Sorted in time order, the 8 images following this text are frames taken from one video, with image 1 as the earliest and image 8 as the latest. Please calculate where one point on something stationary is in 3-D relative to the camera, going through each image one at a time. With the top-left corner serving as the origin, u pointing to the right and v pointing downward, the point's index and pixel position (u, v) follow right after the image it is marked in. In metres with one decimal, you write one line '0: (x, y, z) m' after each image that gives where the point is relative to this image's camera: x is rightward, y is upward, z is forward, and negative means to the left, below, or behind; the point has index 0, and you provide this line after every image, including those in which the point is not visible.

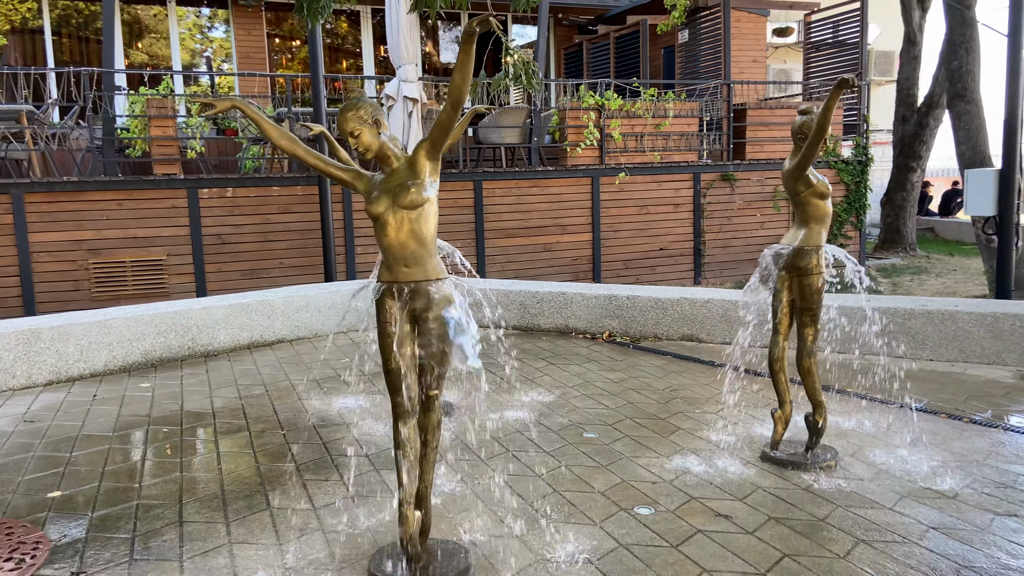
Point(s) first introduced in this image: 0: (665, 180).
0: (+2.0, +1.4, +10.1) m
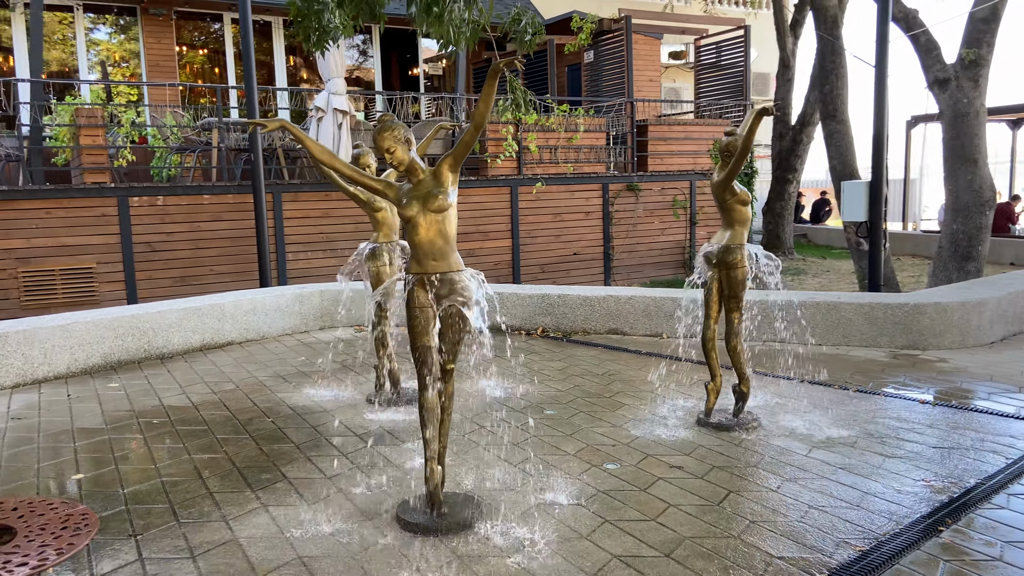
0: (+0.9, +1.4, +10.8) m
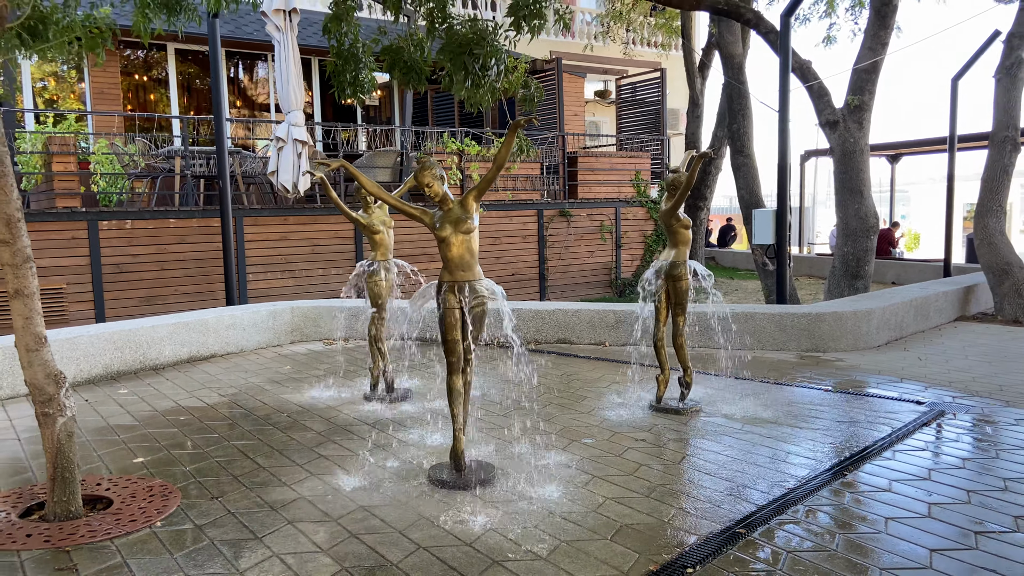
0: (0.0, +1.1, +11.7) m
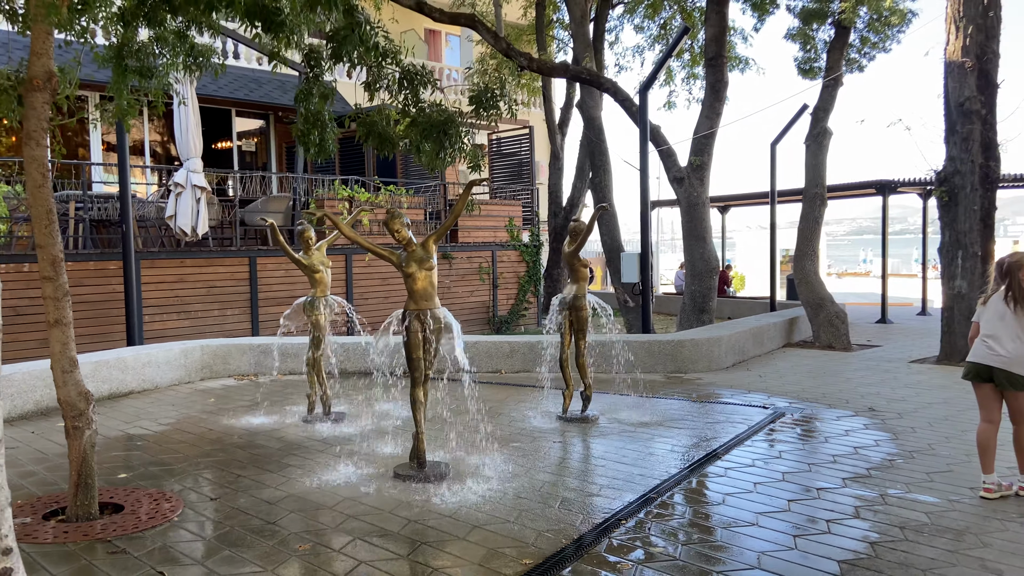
0: (-1.8, +0.5, +12.5) m
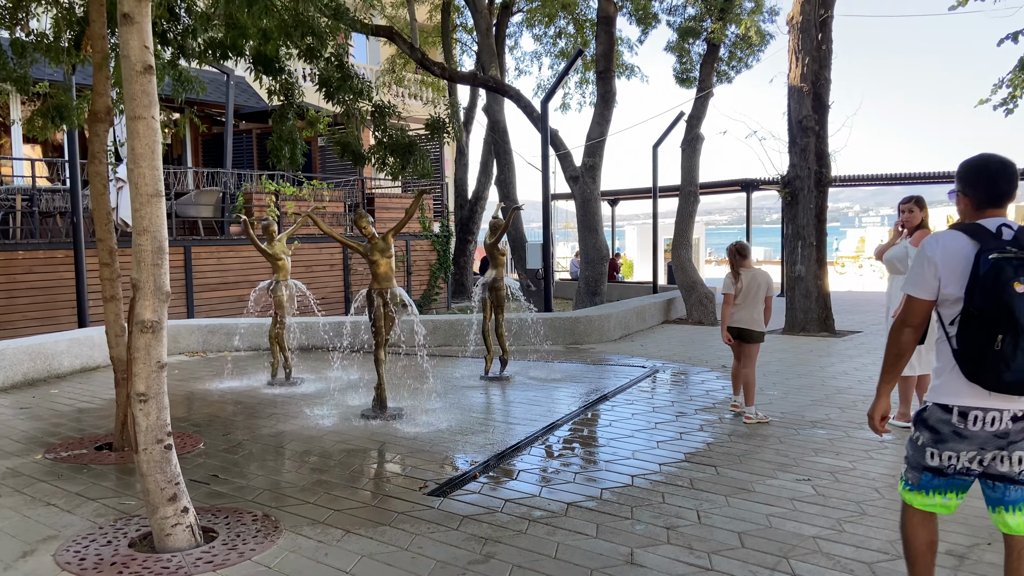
0: (-3.3, +0.7, +13.6) m
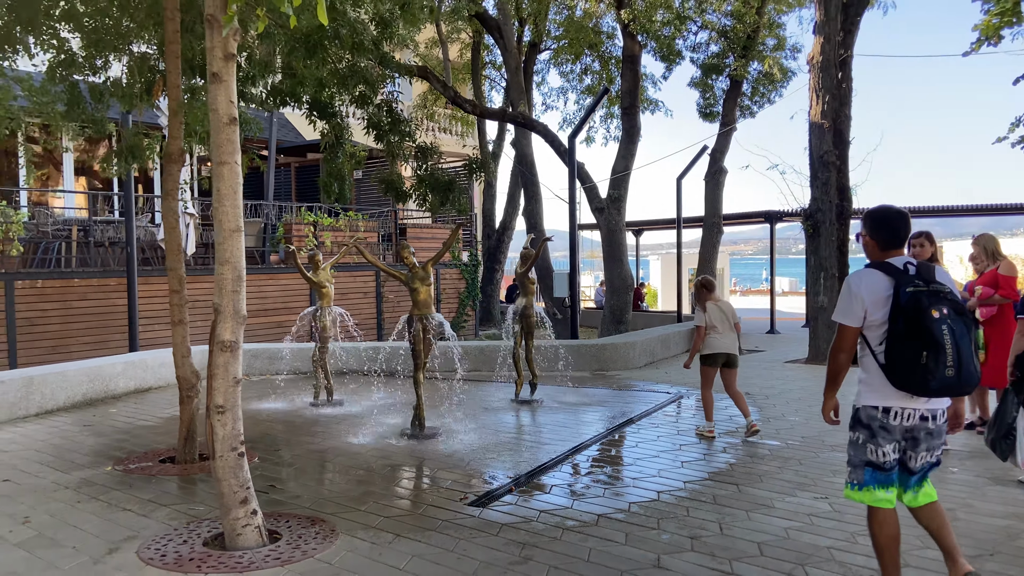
0: (-2.8, +0.2, +14.1) m
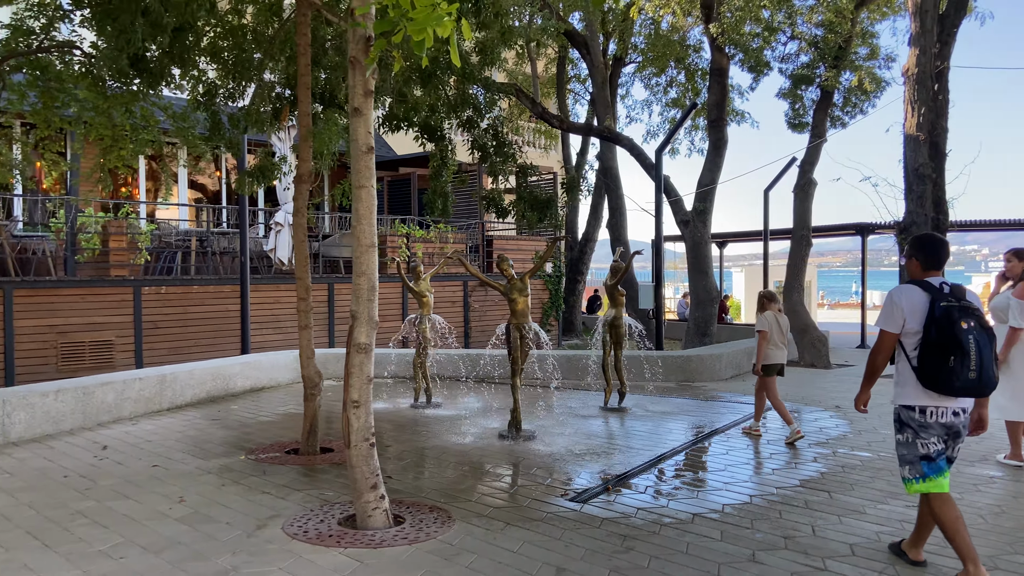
0: (-1.2, 0.0, +14.6) m
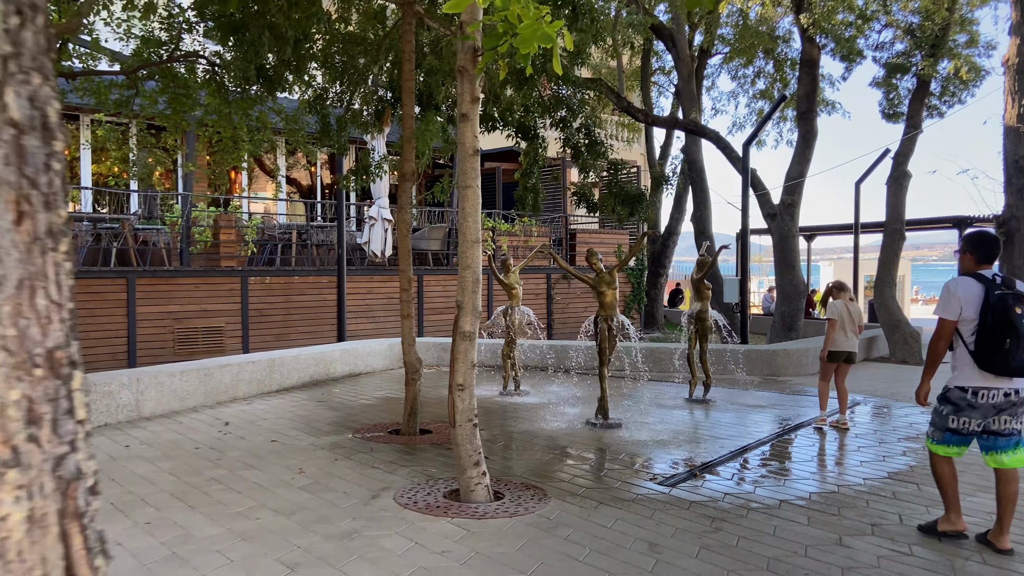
0: (+0.4, +0.2, +15.0) m
